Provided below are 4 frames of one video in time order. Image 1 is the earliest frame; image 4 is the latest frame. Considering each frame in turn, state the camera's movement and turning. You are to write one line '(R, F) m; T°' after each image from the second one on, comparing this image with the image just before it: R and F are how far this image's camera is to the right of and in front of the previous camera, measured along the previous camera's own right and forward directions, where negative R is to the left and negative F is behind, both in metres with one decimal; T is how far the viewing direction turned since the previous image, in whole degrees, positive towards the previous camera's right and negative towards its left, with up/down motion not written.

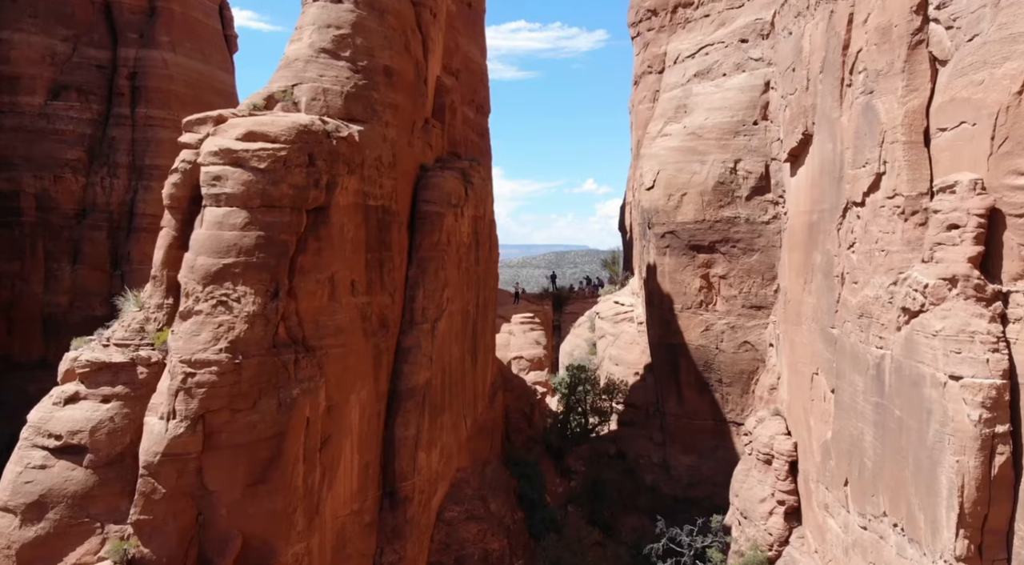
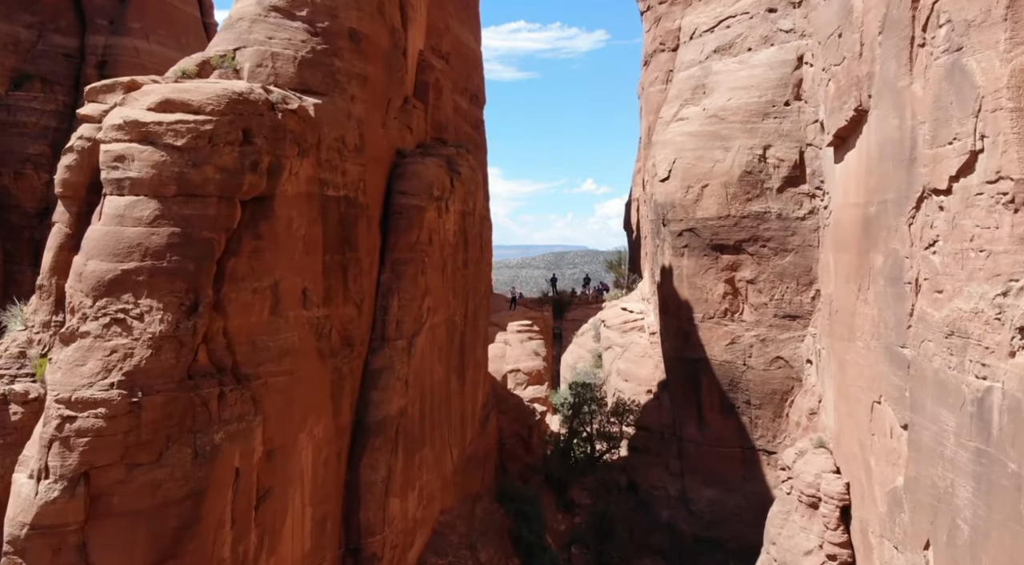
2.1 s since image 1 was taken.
(+0.1, +1.8) m; 0°
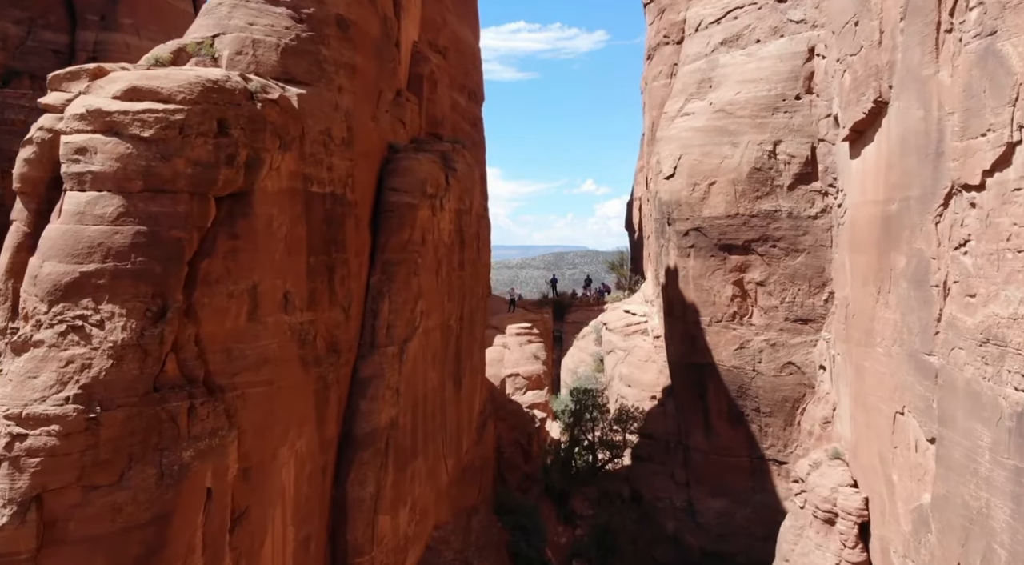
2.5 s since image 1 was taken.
(0.0, +0.5) m; 0°
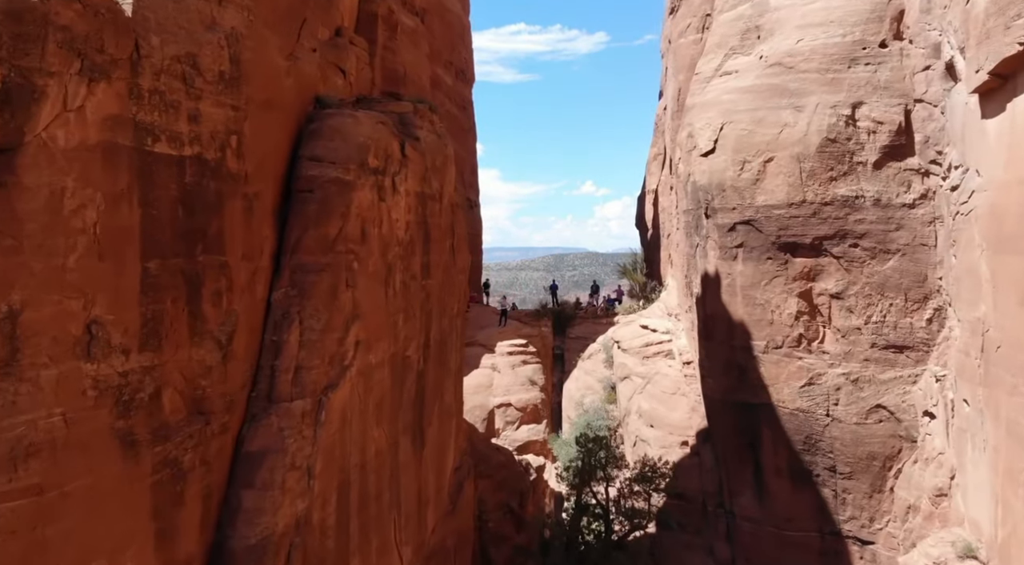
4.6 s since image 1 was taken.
(+0.2, +2.9) m; 0°
